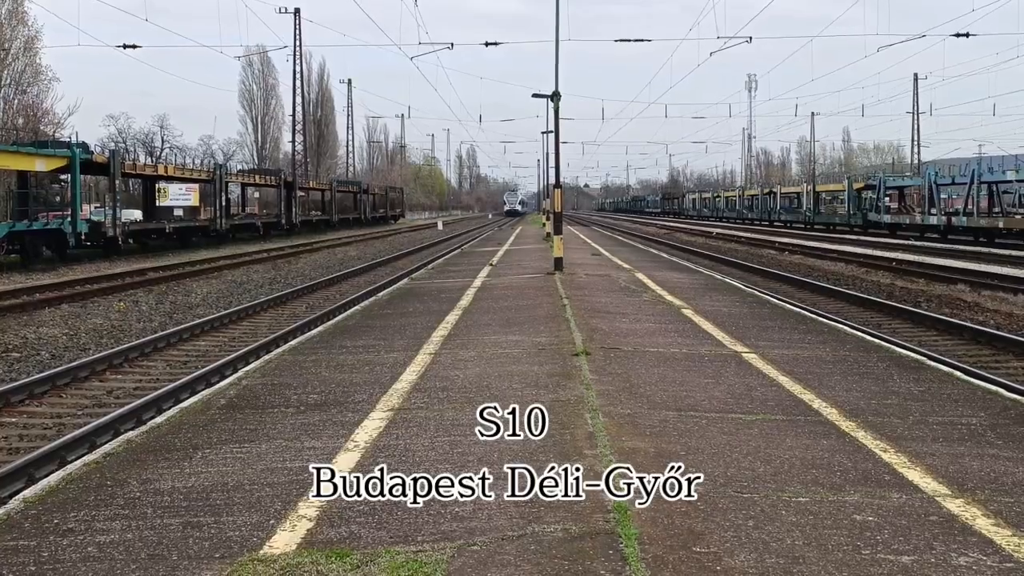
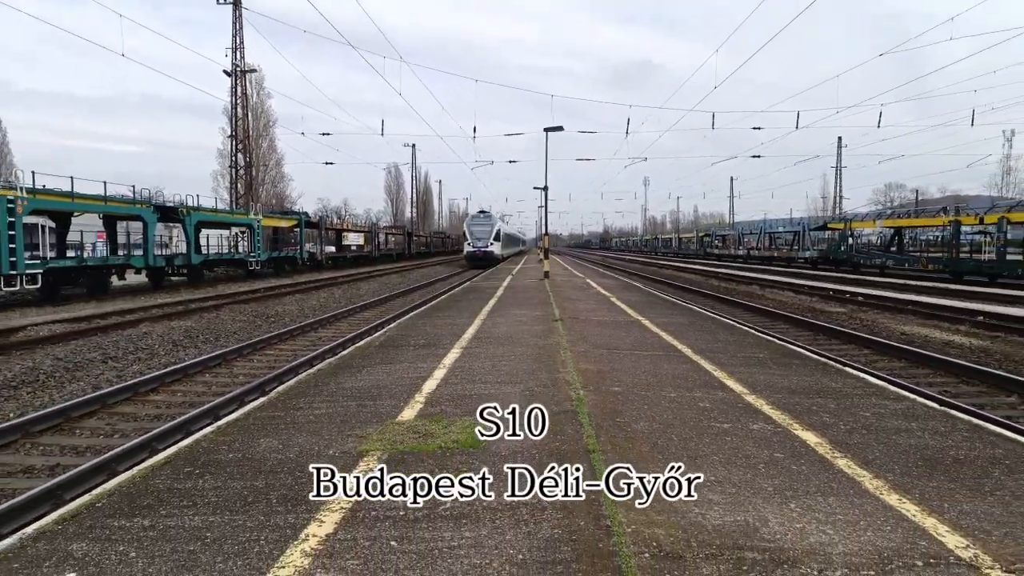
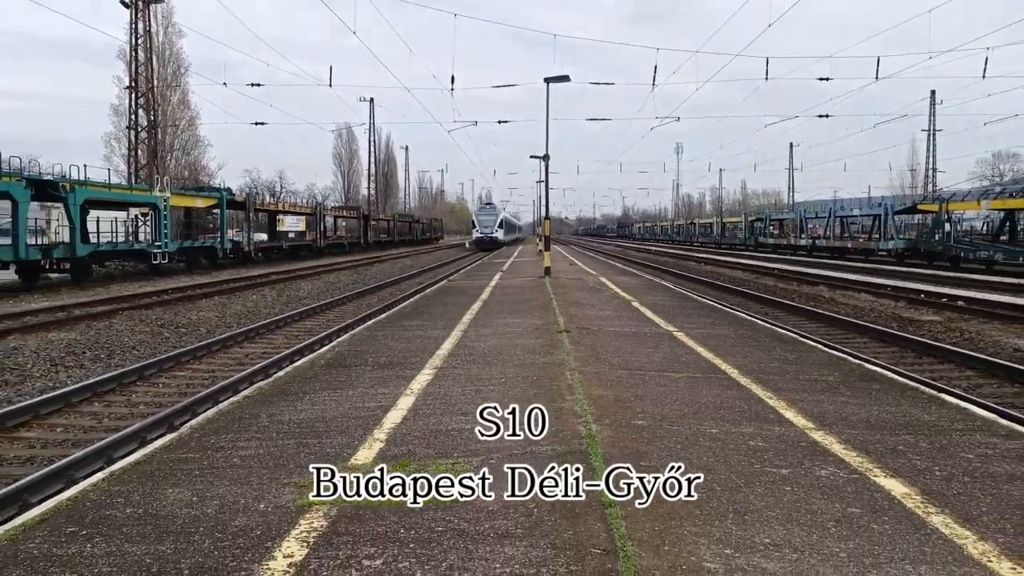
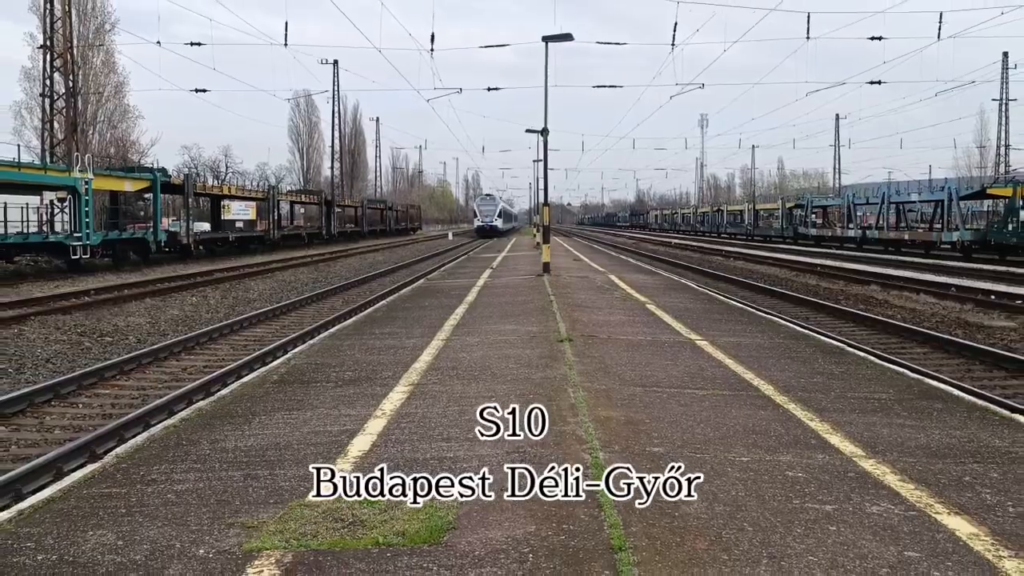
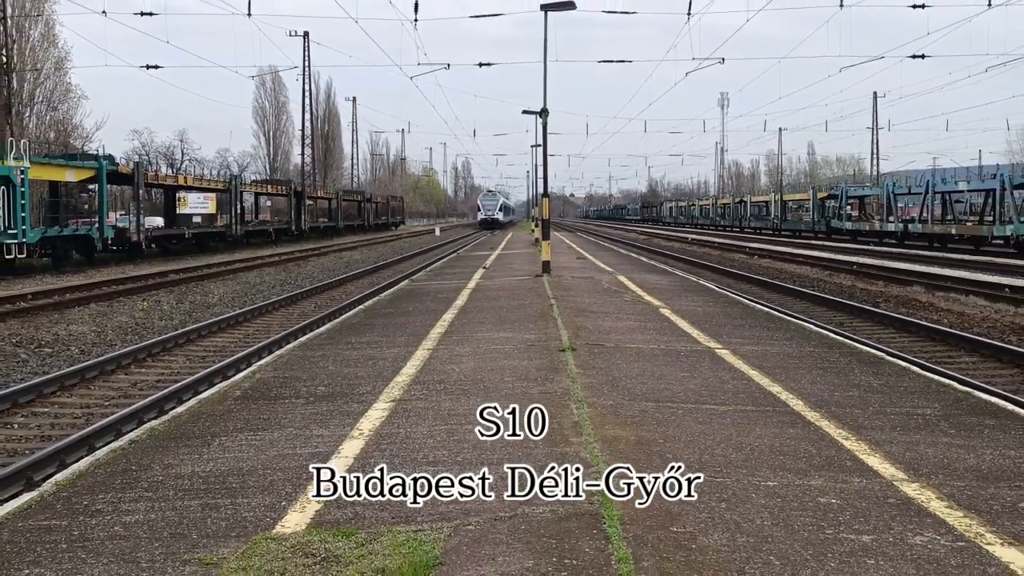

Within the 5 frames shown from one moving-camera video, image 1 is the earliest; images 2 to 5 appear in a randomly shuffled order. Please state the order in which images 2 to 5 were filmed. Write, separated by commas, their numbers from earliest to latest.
5, 4, 3, 2
